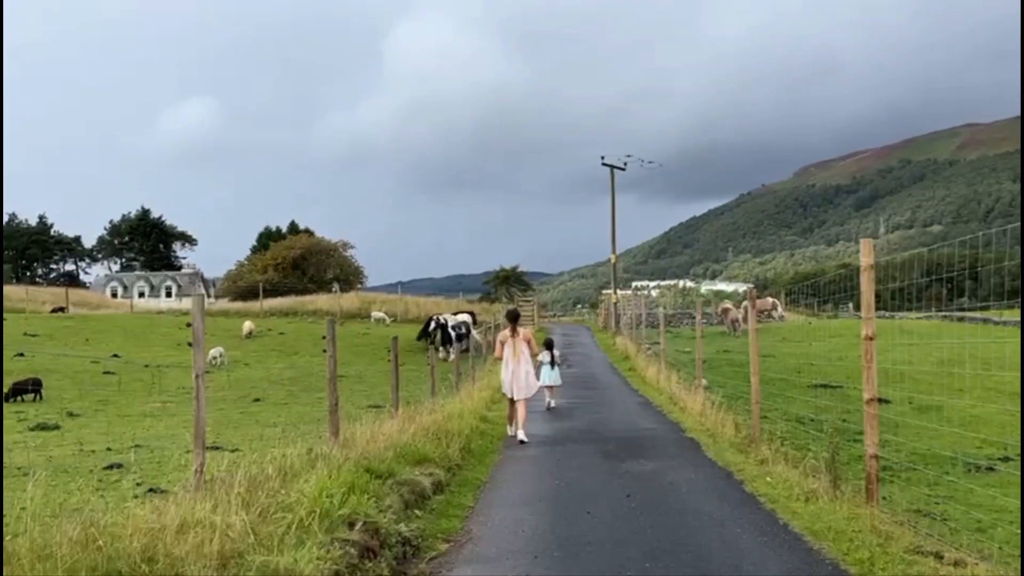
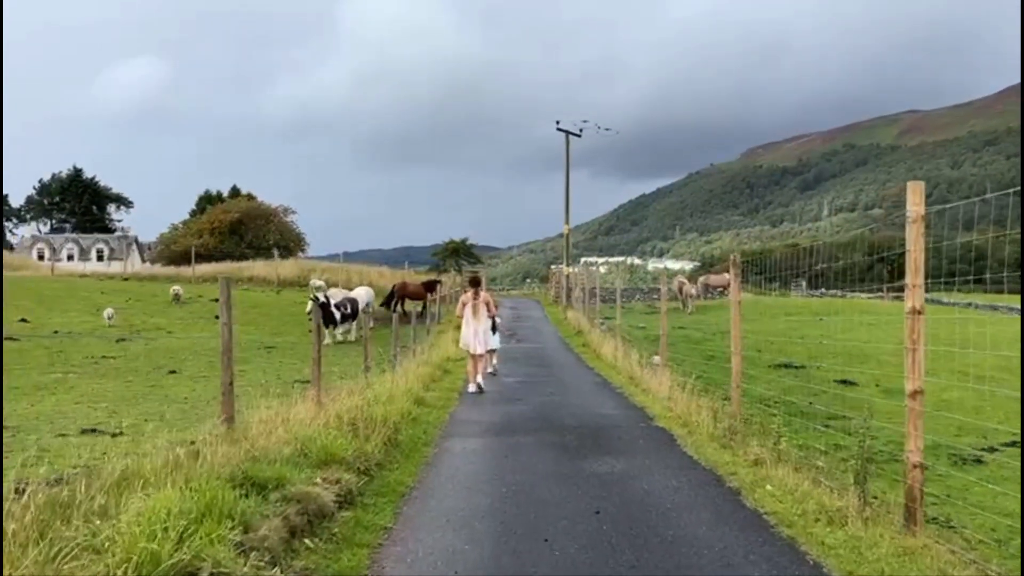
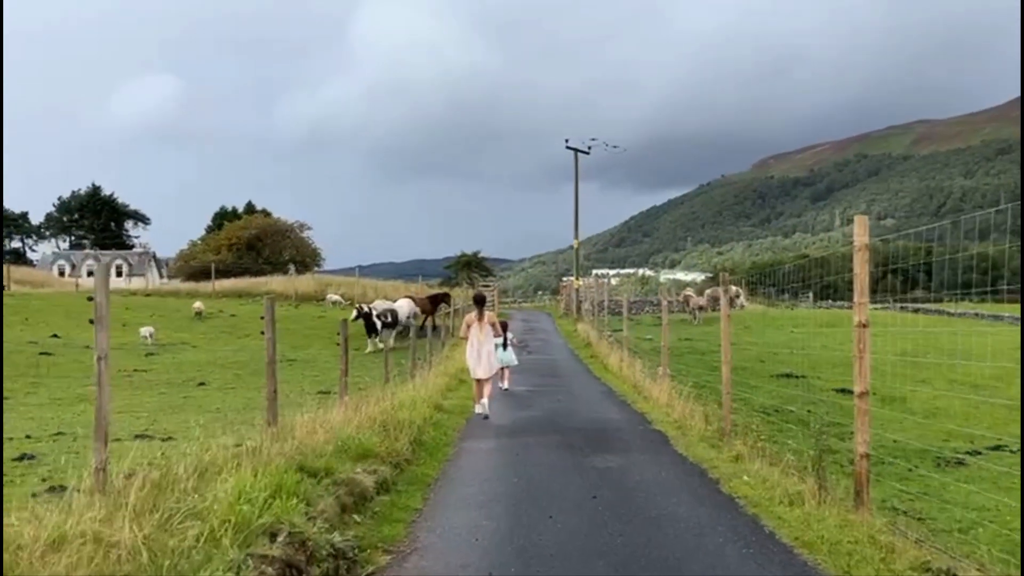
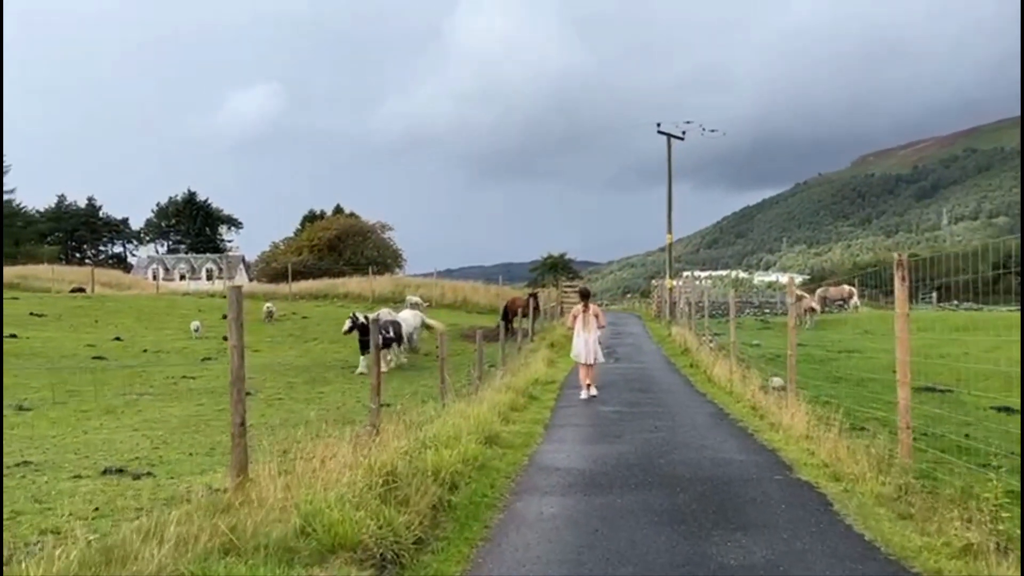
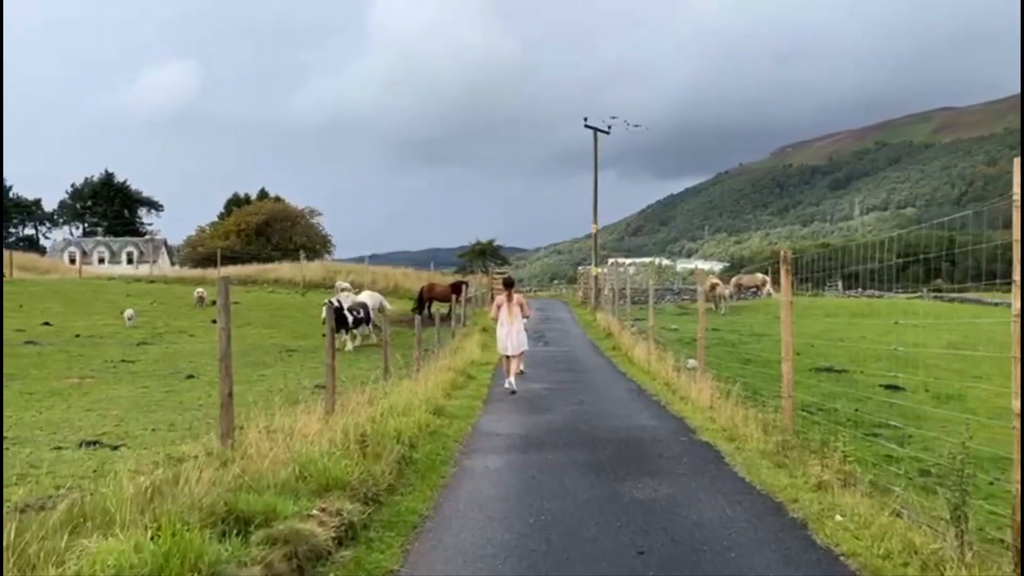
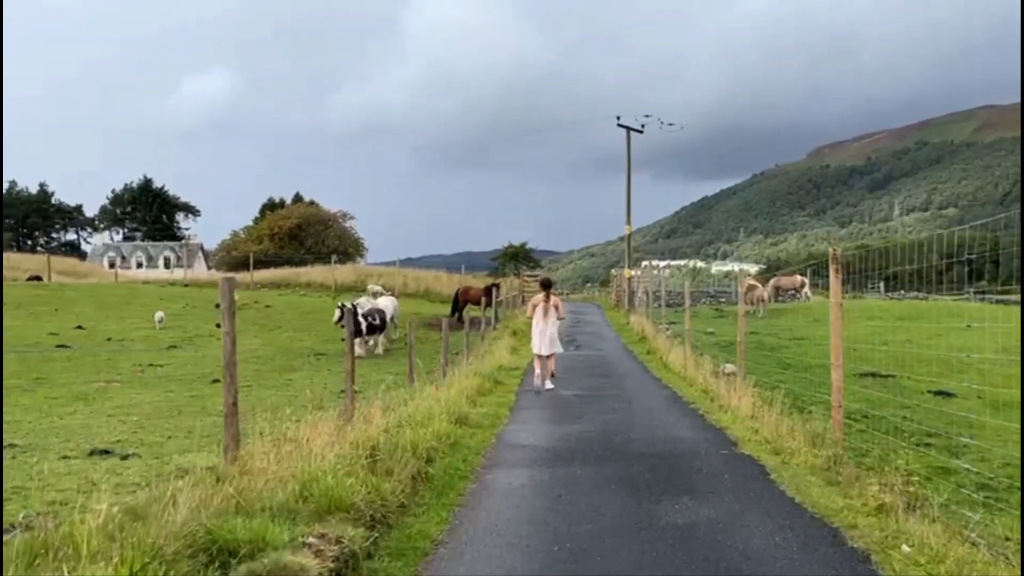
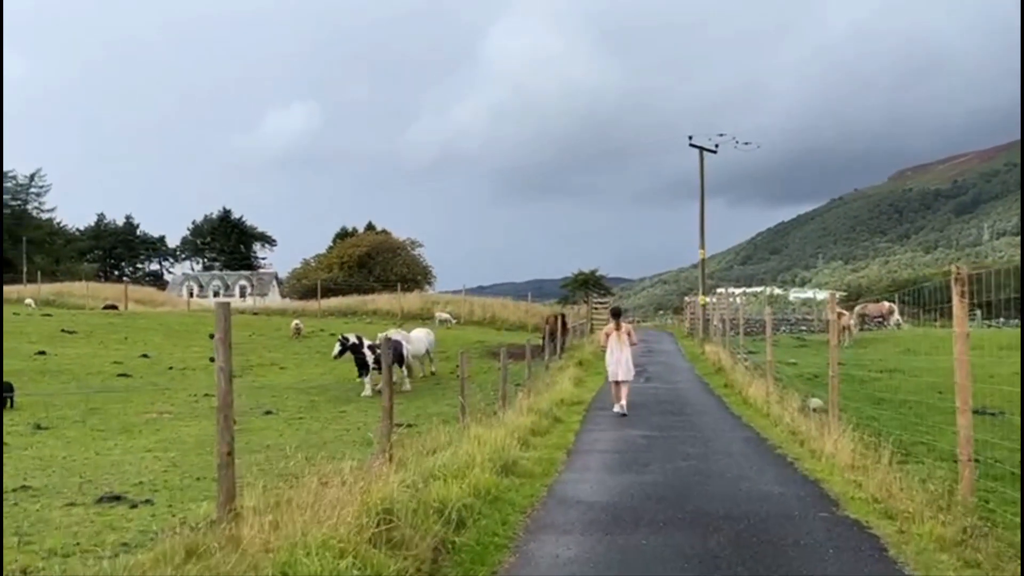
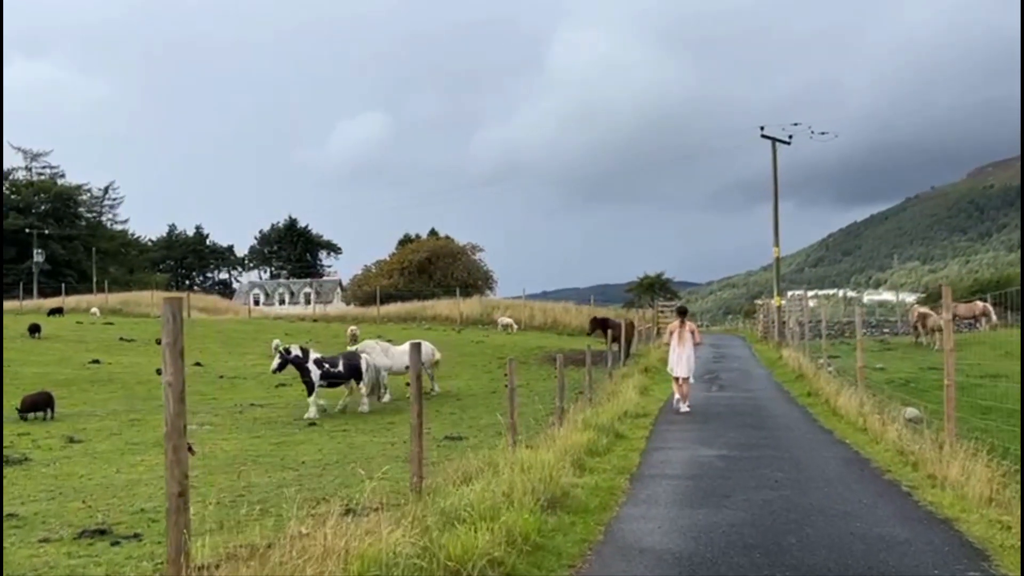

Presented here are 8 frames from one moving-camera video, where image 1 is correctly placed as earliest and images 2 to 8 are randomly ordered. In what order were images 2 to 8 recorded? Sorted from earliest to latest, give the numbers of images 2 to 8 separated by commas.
3, 2, 5, 6, 4, 7, 8
